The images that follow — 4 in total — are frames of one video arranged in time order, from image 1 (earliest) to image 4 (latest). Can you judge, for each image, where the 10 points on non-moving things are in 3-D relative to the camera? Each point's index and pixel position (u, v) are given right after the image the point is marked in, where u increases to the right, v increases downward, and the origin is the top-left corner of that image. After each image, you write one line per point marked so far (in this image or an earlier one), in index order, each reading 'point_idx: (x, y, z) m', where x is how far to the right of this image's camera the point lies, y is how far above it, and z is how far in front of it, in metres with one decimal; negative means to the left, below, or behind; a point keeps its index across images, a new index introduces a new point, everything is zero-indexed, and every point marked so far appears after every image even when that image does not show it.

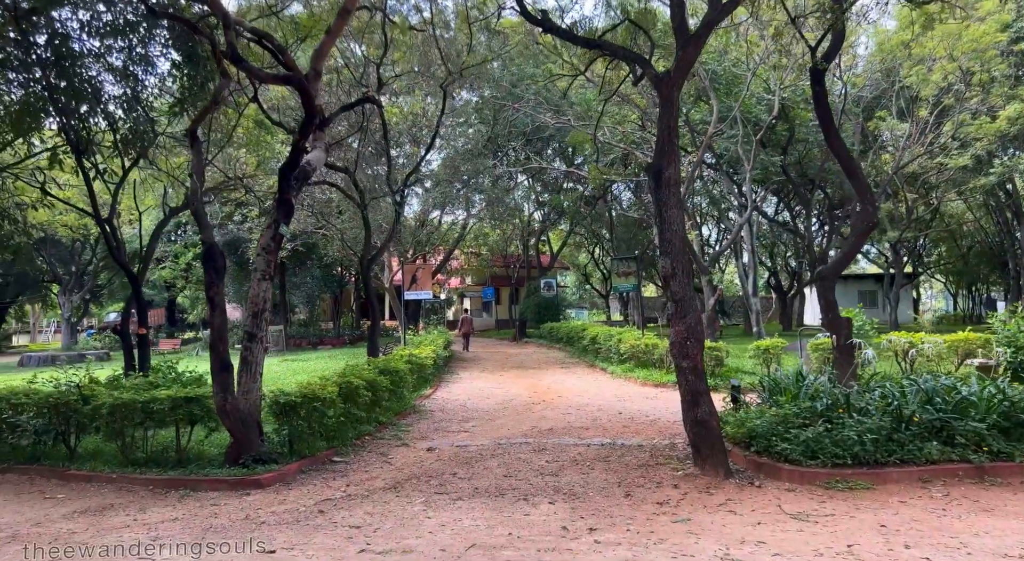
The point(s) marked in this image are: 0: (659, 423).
0: (+1.9, -1.8, +10.4) m
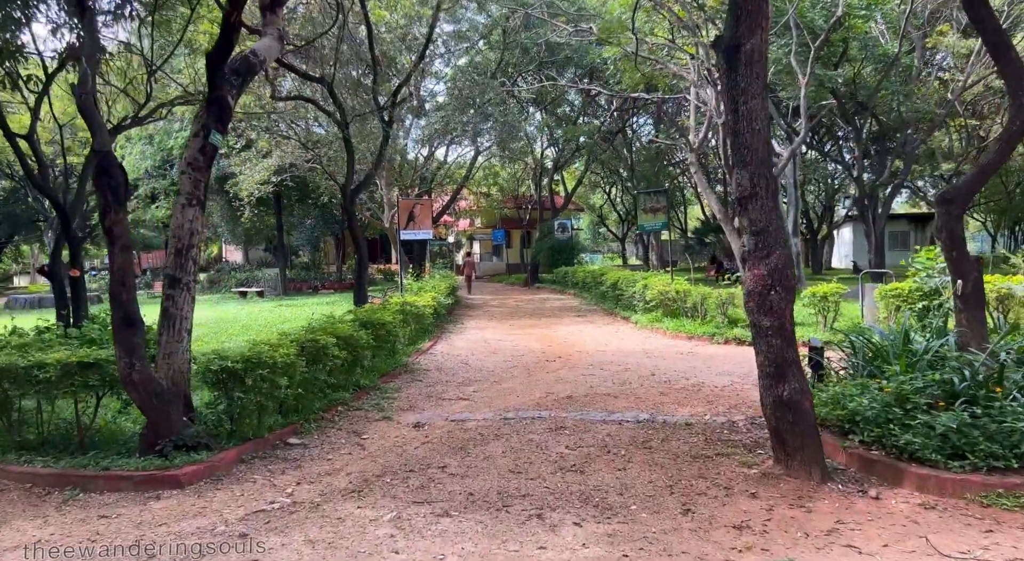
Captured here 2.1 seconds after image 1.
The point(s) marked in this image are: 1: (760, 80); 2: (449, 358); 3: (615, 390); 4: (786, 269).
0: (+2.0, -1.1, +8.4) m
1: (+1.5, +1.3, +5.1) m
2: (-0.9, -1.1, +11.6) m
3: (+1.1, -1.2, +8.6) m
4: (+1.7, +0.1, +5.0) m
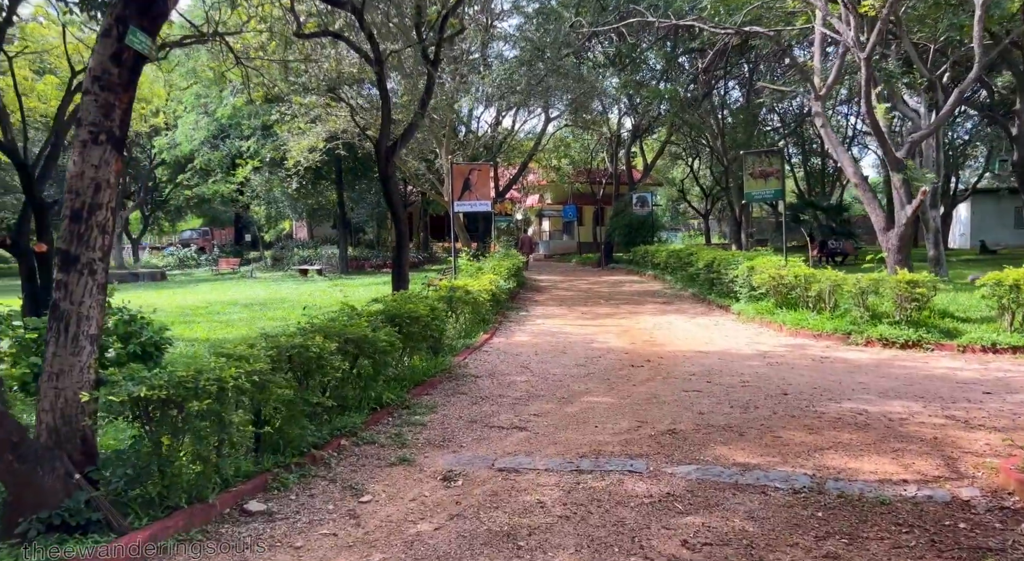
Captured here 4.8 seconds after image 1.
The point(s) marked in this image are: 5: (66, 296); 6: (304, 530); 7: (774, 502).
0: (+2.6, -1.0, +5.7) m
1: (+1.8, +1.3, +2.4) m
2: (-0.1, -0.9, +9.2) m
3: (+1.7, -1.0, +6.0) m
4: (+2.0, +0.1, +2.4) m
5: (-2.3, -0.1, +4.1) m
6: (-1.1, -1.3, +4.2) m
7: (+1.3, -1.1, +4.1) m
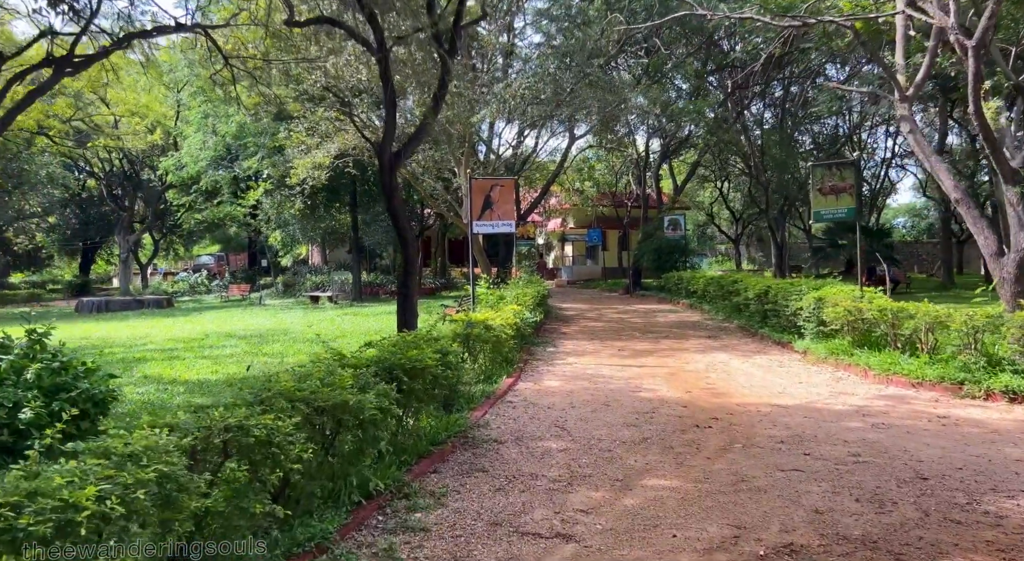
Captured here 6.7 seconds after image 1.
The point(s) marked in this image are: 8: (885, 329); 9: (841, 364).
0: (+2.8, -1.2, +3.8) m
1: (+2.0, +1.2, +0.6) m
2: (+0.2, -1.2, +7.4) m
3: (+1.9, -1.3, +4.1) m
4: (+2.1, 0.0, +0.5) m
5: (-2.1, -0.2, +2.4) m
6: (-0.9, -1.4, +2.4) m
7: (+1.5, -1.3, +2.3) m
8: (+4.4, -0.6, +9.4) m
9: (+3.9, -1.0, +9.5) m
